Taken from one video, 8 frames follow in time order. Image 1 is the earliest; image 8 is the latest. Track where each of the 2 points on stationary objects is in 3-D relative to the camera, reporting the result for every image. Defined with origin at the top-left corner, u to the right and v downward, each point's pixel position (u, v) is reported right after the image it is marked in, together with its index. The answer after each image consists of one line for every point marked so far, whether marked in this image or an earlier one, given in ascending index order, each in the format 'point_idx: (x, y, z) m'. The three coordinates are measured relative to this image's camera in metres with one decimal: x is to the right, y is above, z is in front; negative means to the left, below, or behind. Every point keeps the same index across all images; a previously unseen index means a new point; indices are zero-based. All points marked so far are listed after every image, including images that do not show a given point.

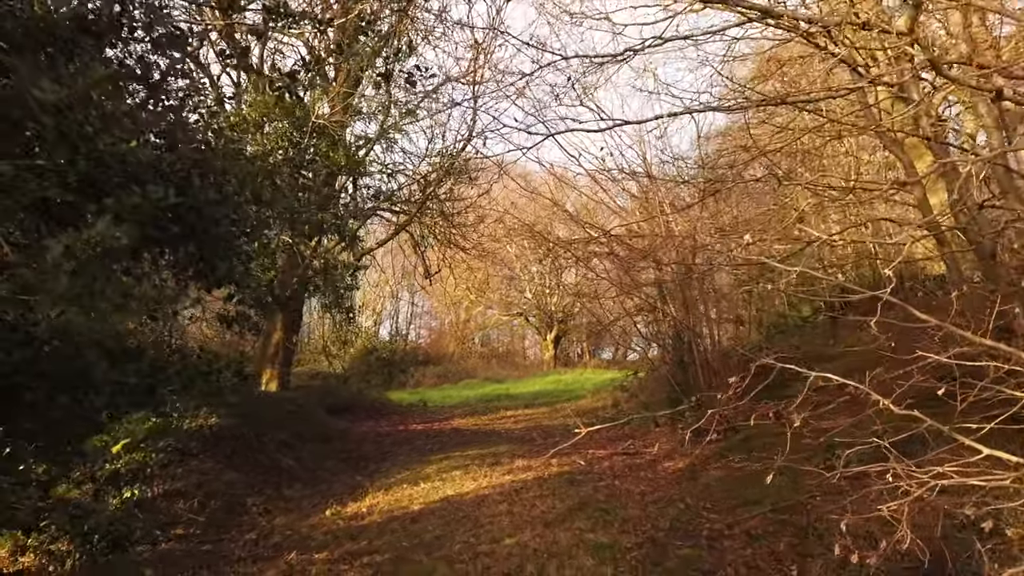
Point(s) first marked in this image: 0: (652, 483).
0: (+1.7, -2.3, +9.0) m
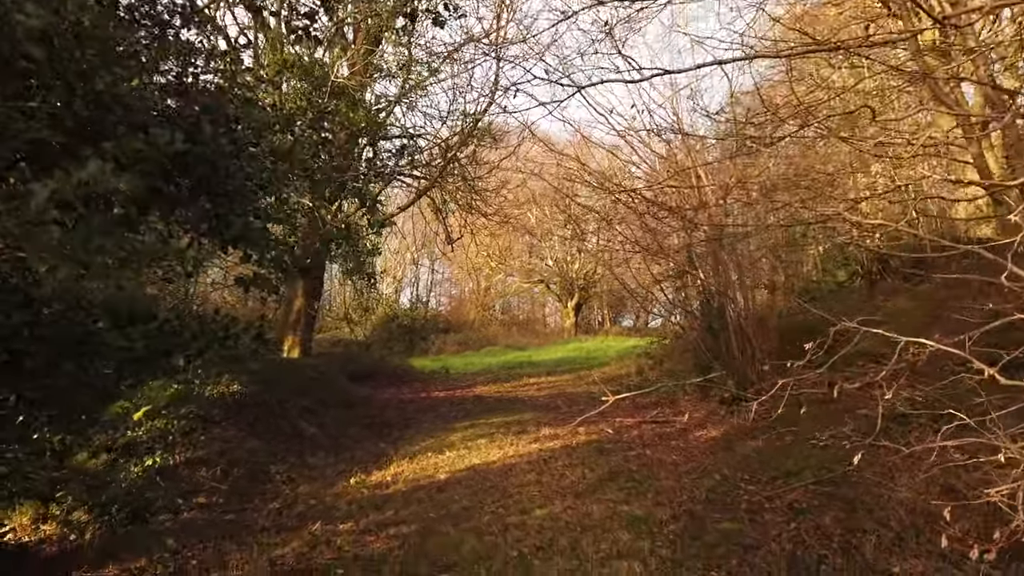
0: (+2.0, -1.9, +8.7) m
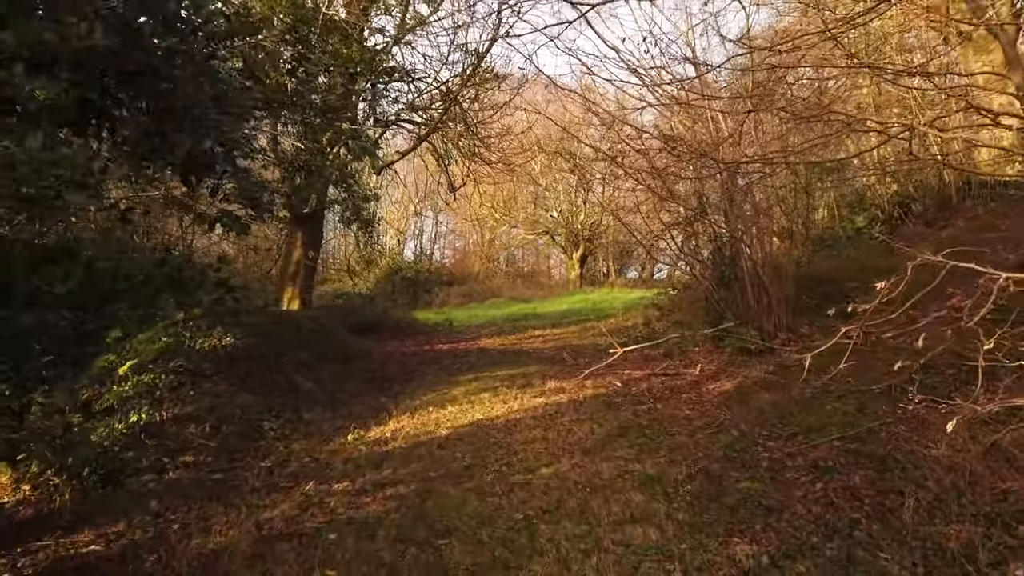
0: (+2.0, -1.3, +8.3) m
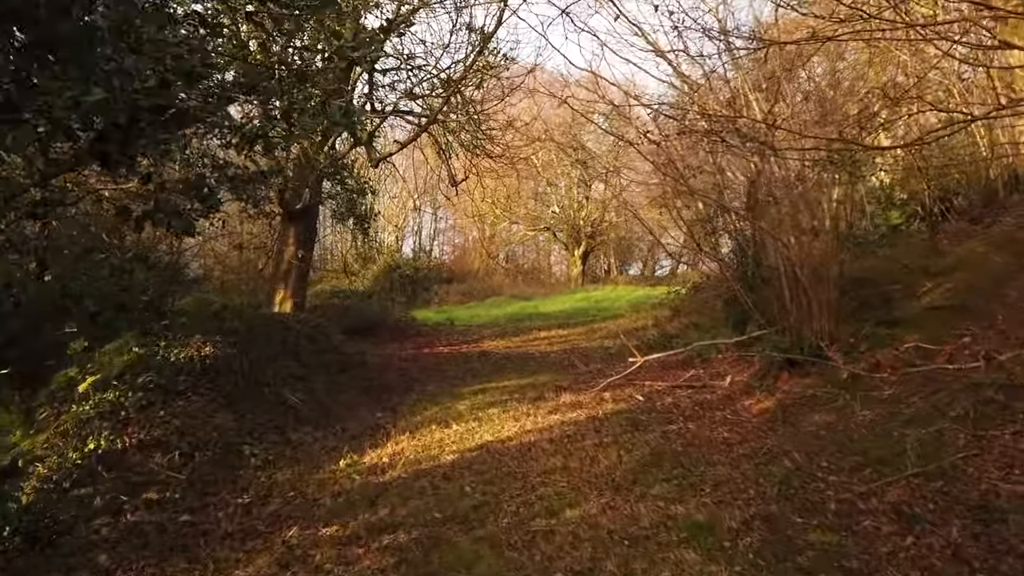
0: (+2.2, -1.4, +7.3) m
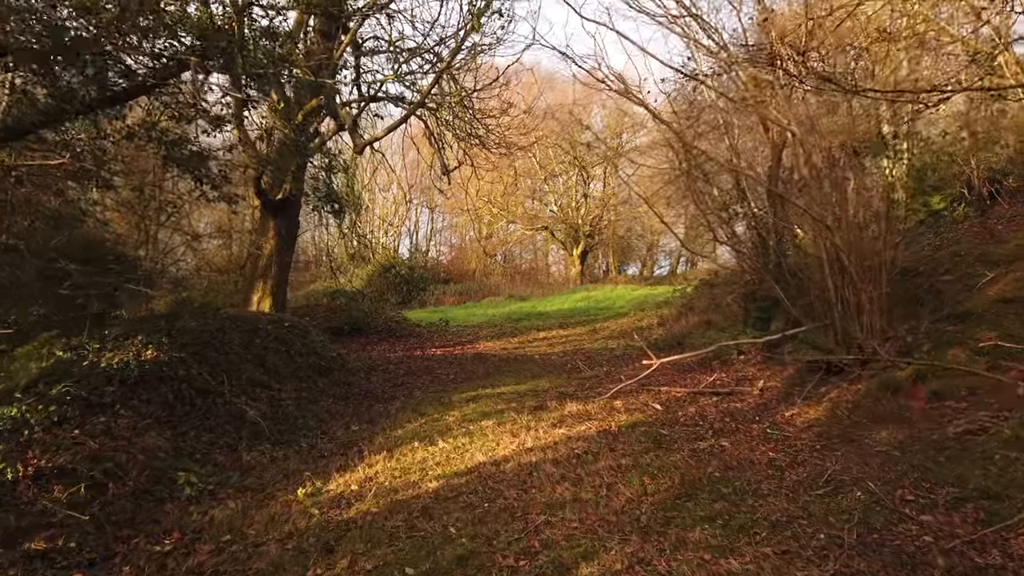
0: (+2.2, -1.3, +6.0) m
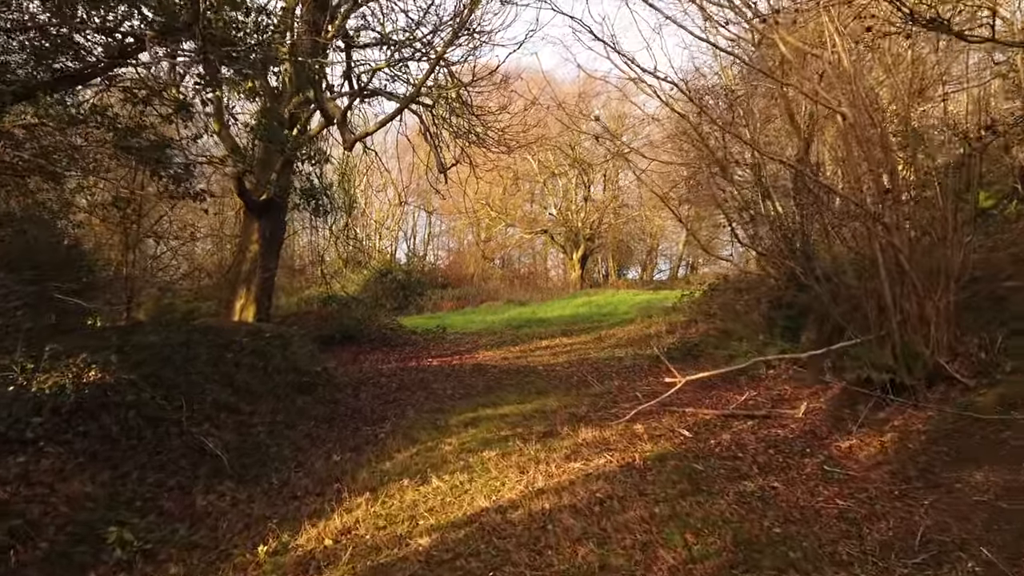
0: (+2.2, -1.3, +4.9) m
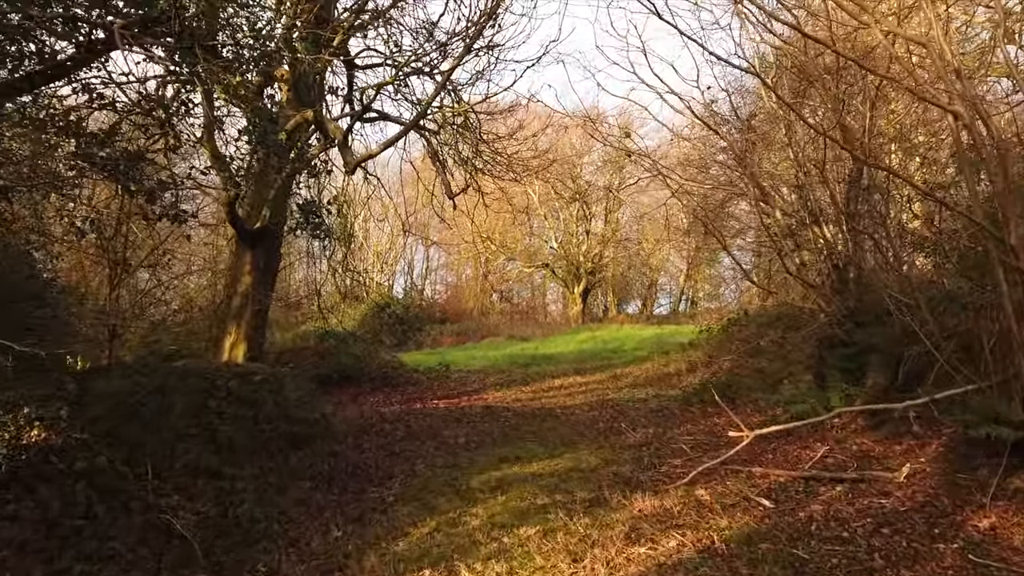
0: (+2.5, -1.5, +3.7) m
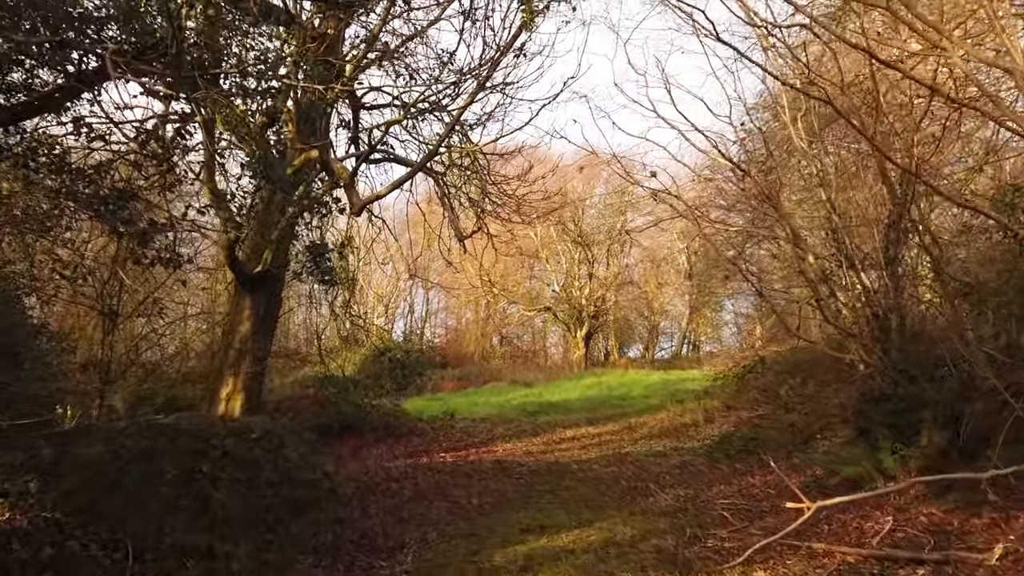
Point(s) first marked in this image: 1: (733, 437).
0: (+2.8, -1.8, +2.9) m
1: (+3.7, -2.6, +12.6) m
